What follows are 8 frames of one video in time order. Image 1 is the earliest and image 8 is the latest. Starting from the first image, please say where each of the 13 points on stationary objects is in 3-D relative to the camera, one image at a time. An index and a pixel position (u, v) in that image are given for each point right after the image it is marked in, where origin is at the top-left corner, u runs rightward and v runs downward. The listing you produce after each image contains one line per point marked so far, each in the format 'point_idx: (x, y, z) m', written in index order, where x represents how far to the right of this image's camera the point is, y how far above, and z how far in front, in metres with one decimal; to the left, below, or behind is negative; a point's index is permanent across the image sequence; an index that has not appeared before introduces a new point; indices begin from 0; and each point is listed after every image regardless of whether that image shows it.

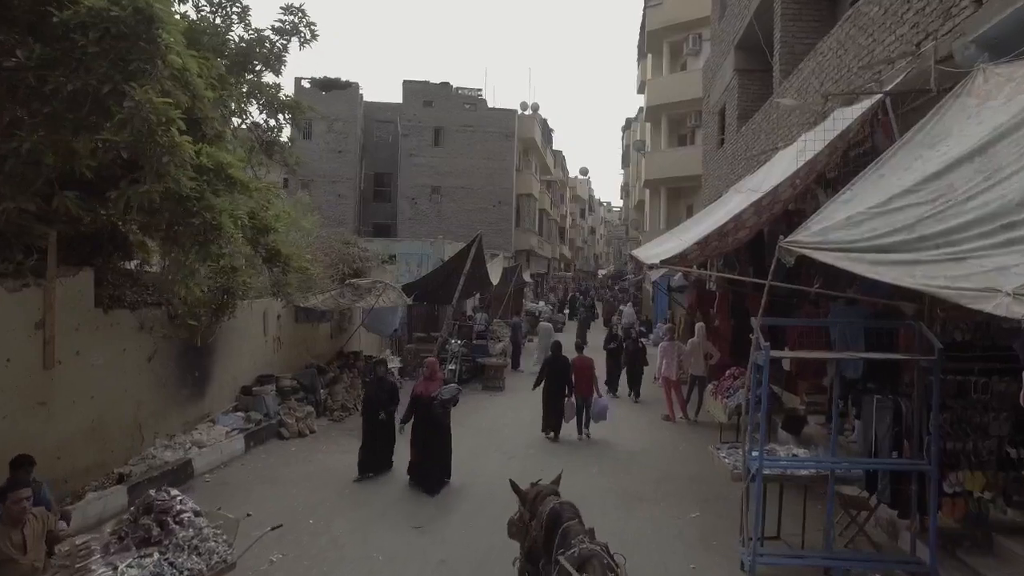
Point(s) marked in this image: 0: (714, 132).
0: (+5.3, +4.0, +15.7) m
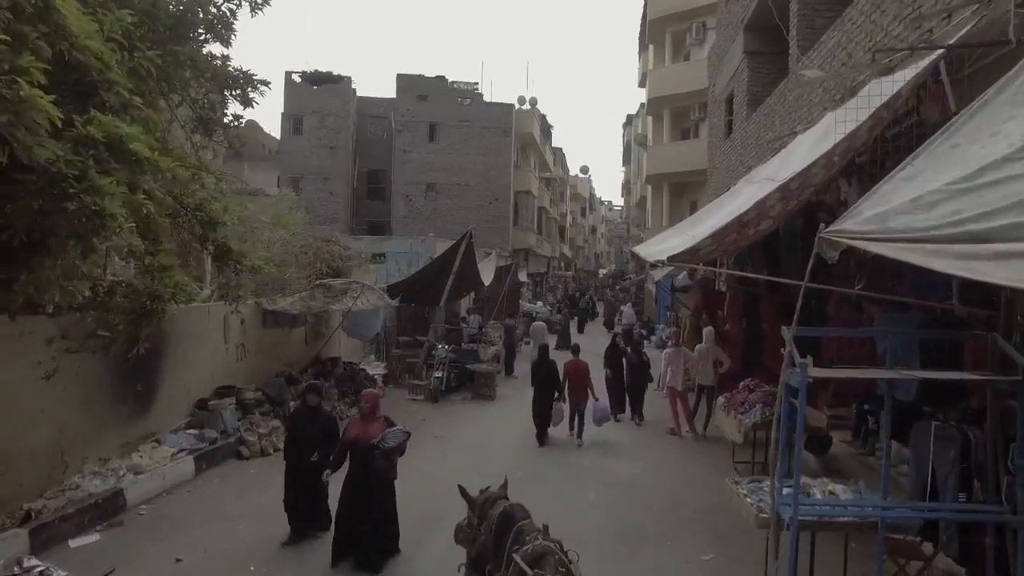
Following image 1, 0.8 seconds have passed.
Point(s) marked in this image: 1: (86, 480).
0: (+5.1, +4.0, +14.8) m
1: (-4.0, -1.8, +5.7) m
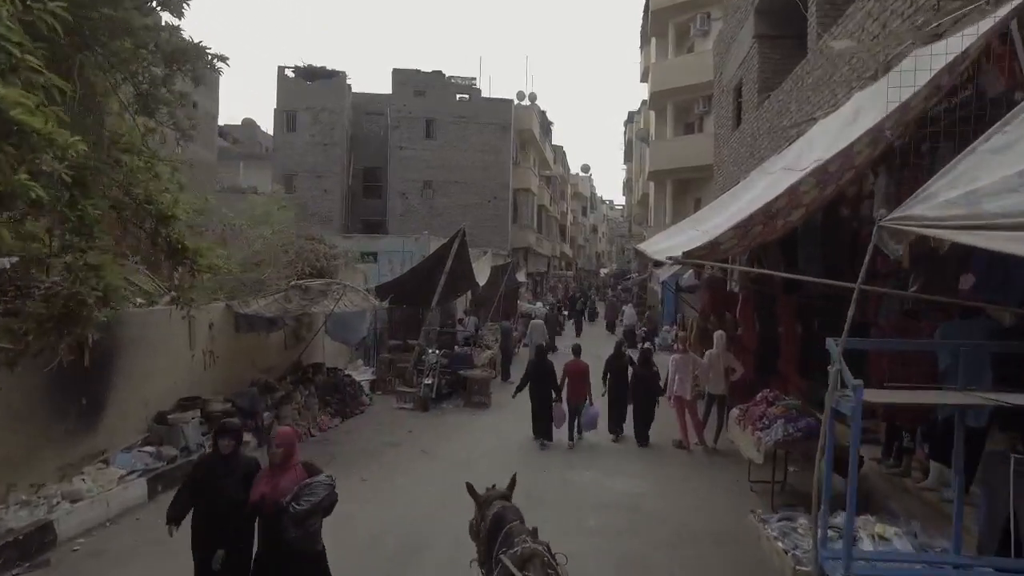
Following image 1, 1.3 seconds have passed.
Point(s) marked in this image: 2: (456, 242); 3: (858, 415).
0: (+5.0, +4.0, +14.0) m
1: (-4.1, -1.8, +4.9) m
2: (-1.2, +0.9, +12.5) m
3: (+1.6, -0.6, +2.9) m
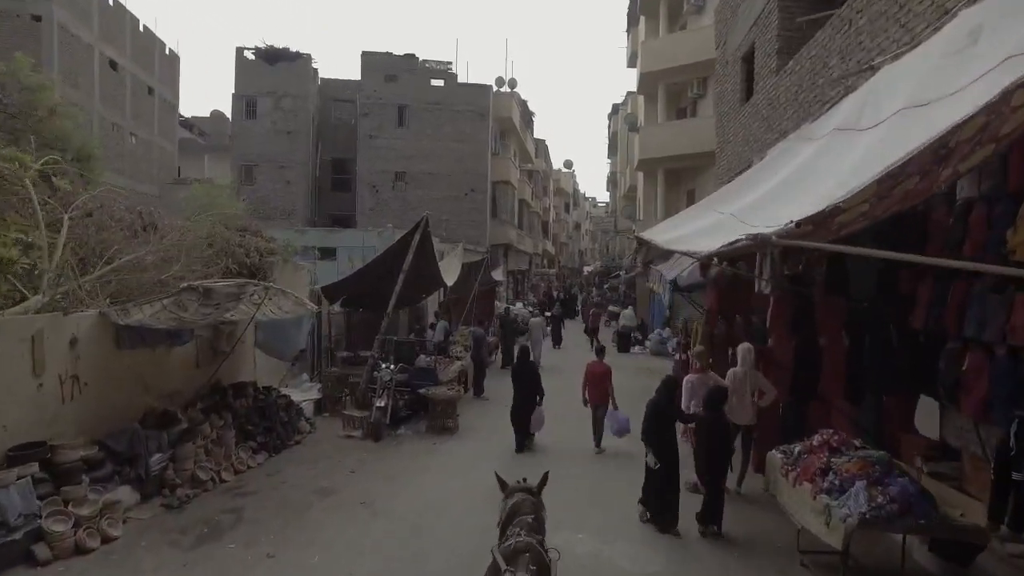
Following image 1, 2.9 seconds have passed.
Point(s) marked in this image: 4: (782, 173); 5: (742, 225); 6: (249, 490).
0: (+4.5, +4.0, +12.2) m
1: (-4.3, -1.9, +2.9) m
2: (-1.6, +0.9, +10.5) m
3: (+1.4, -0.6, +1.0) m
4: (+2.8, +1.2, +6.2) m
5: (+2.2, +0.6, +5.6) m
6: (-2.9, -2.3, +6.7) m
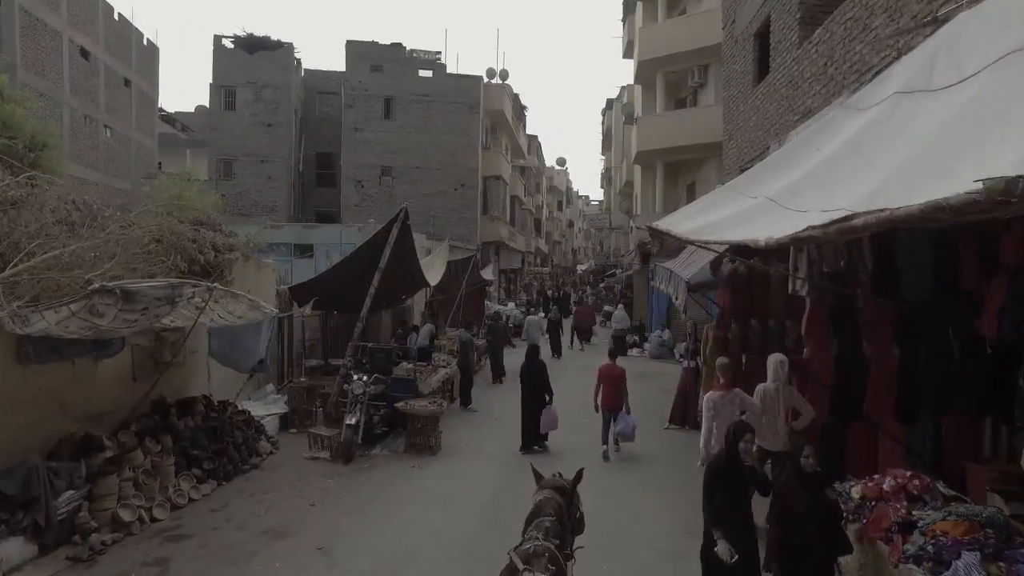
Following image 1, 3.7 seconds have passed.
0: (+4.3, +4.1, +11.2) m
1: (-4.4, -1.9, +1.7) m
2: (-1.8, +0.9, +9.4) m
3: (+1.4, -0.6, -0.1) m
4: (+2.7, +1.2, +5.1) m
5: (+2.1, +0.6, +4.5) m
6: (-3.0, -2.3, +5.6) m
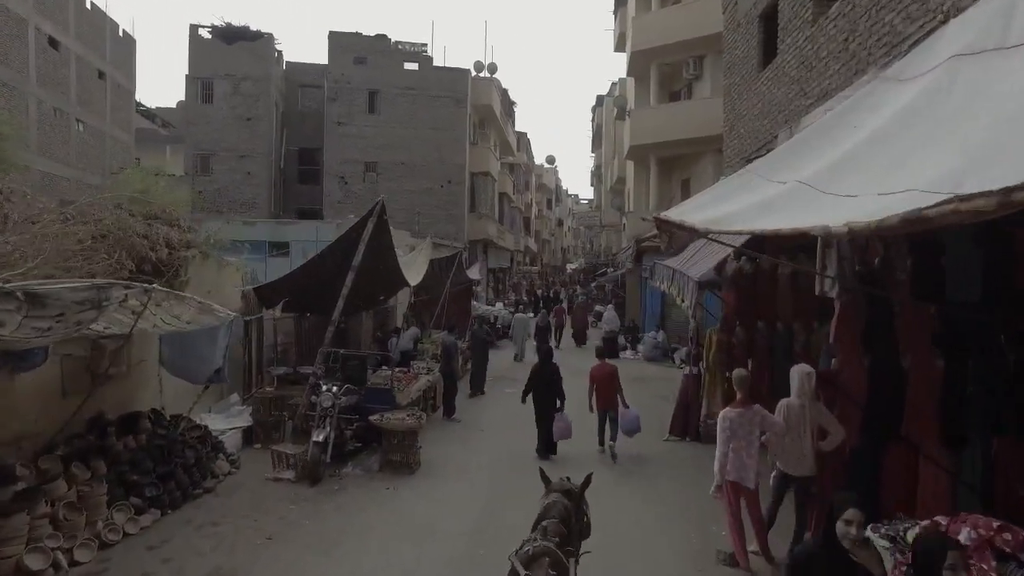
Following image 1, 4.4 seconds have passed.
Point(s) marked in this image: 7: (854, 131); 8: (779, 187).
0: (+4.1, +4.1, +10.4) m
1: (-4.4, -1.9, +0.9) m
2: (-2.0, +0.9, +8.6) m
3: (+1.4, -0.7, -0.9) m
4: (+2.6, +1.2, +4.4) m
5: (+2.0, +0.6, +3.7) m
6: (-3.2, -2.3, +4.8) m
7: (+2.5, +1.2, +4.4) m
8: (+1.9, +0.7, +4.4) m
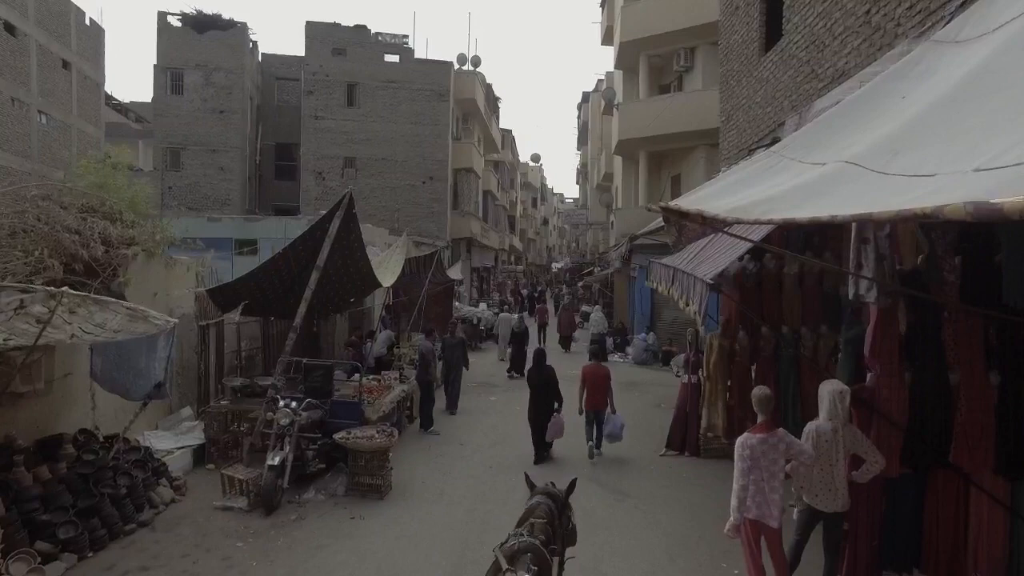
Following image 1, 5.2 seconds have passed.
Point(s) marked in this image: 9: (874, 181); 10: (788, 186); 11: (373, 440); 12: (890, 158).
0: (+3.8, +4.0, +9.7) m
1: (-4.5, -1.9, -0.1) m
2: (-2.2, +0.9, +7.7) m
3: (+1.4, -0.7, -1.7) m
4: (+2.4, +1.2, +3.6) m
5: (+1.9, +0.5, +2.9) m
6: (-3.3, -2.3, +3.9) m
7: (+2.4, +1.1, +3.7) m
8: (+1.8, +0.7, +3.6) m
9: (+1.8, +0.5, +3.0) m
10: (+1.6, +0.6, +3.6) m
11: (-1.6, -1.7, +6.8) m
12: (+2.0, +0.7, +3.2) m
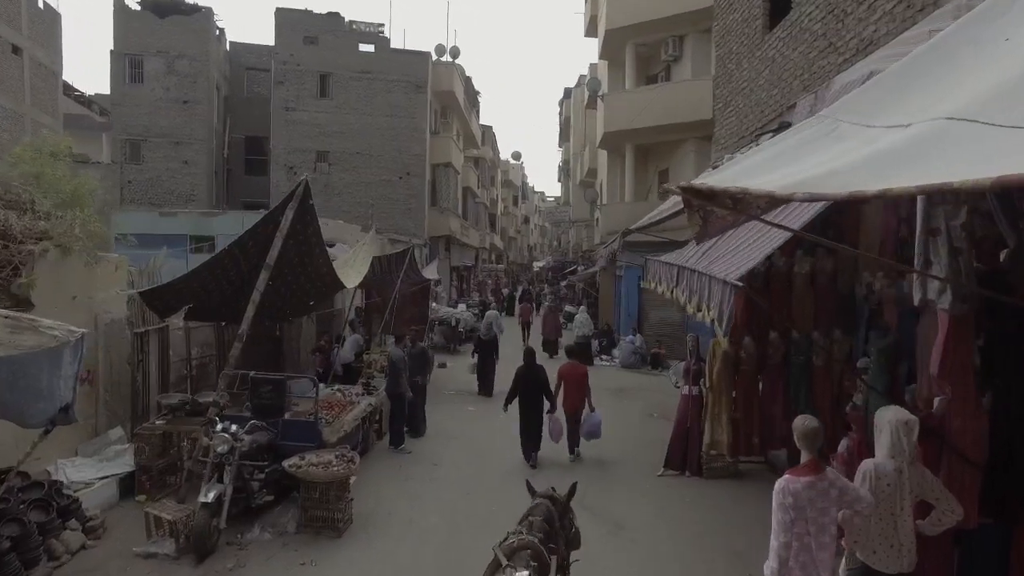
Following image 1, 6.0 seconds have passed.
0: (+3.5, +4.0, +8.9) m
1: (-4.4, -2.0, -1.1) m
2: (-2.4, +0.9, +6.7) m
3: (+1.5, -0.7, -2.6) m
4: (+2.3, +1.1, +2.8) m
5: (+1.8, +0.5, +2.1) m
6: (-3.4, -2.3, +2.8) m
7: (+2.3, +1.1, +2.8) m
8: (+1.7, +0.7, +2.7) m
9: (+1.7, +0.5, +2.1) m
10: (+1.6, +0.6, +2.7) m
11: (-1.8, -1.7, +5.8) m
12: (+1.9, +0.7, +2.3) m
